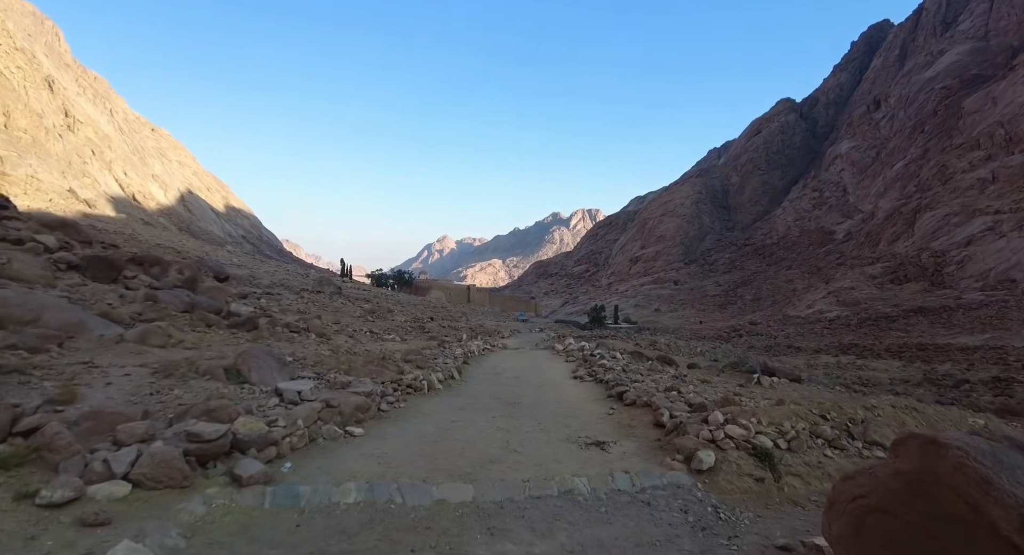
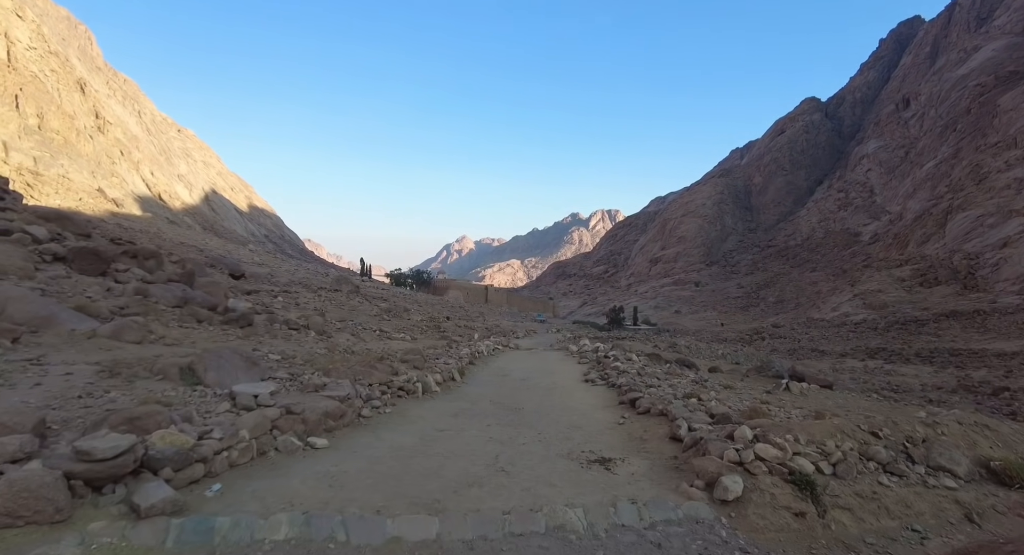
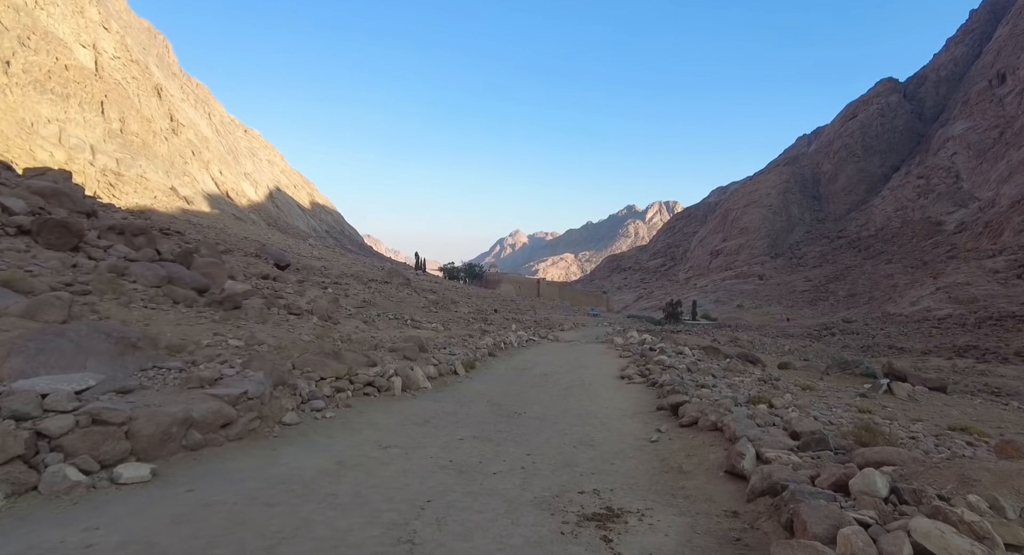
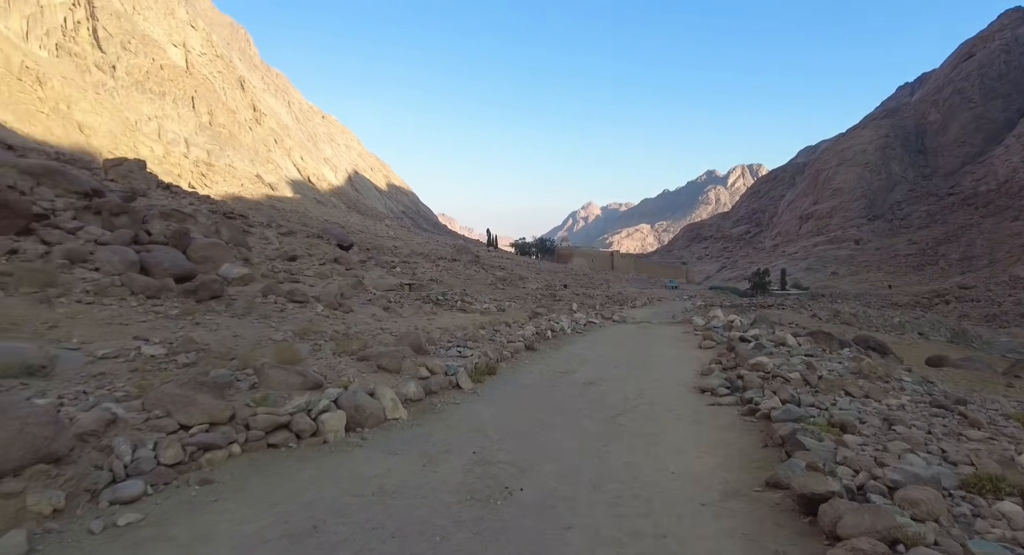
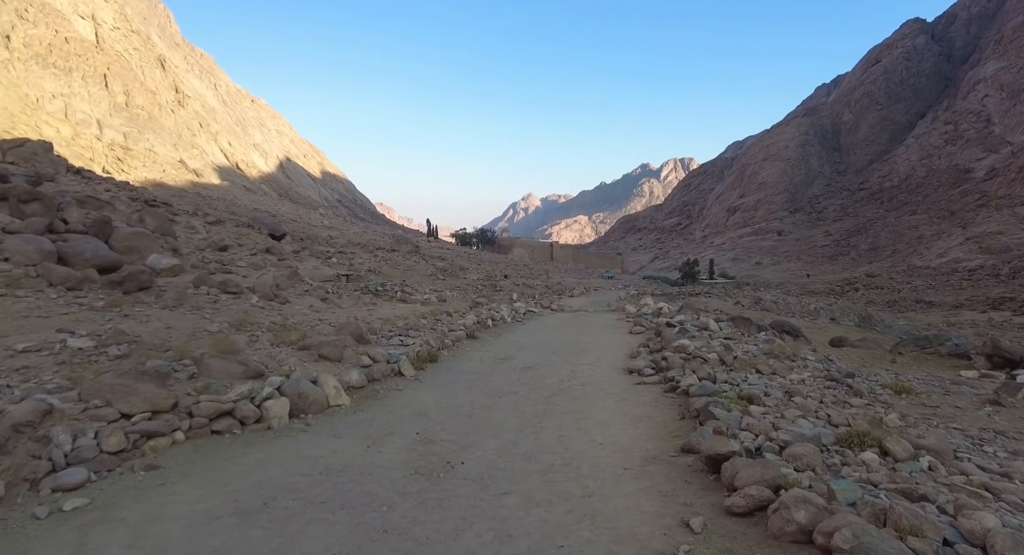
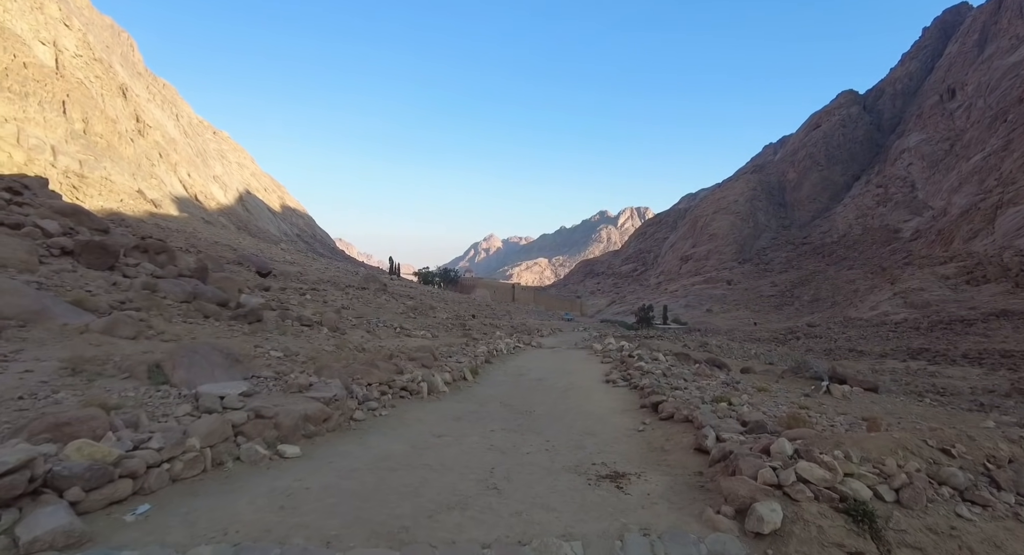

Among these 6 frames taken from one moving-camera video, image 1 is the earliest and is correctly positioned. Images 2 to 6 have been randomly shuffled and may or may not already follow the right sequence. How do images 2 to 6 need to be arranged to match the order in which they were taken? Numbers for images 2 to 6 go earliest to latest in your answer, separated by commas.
2, 6, 3, 5, 4
